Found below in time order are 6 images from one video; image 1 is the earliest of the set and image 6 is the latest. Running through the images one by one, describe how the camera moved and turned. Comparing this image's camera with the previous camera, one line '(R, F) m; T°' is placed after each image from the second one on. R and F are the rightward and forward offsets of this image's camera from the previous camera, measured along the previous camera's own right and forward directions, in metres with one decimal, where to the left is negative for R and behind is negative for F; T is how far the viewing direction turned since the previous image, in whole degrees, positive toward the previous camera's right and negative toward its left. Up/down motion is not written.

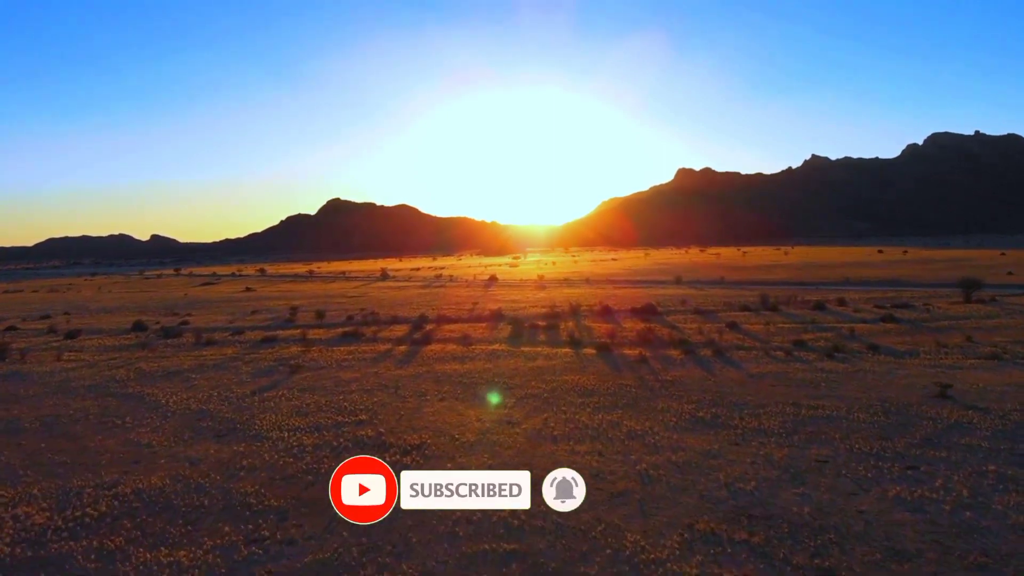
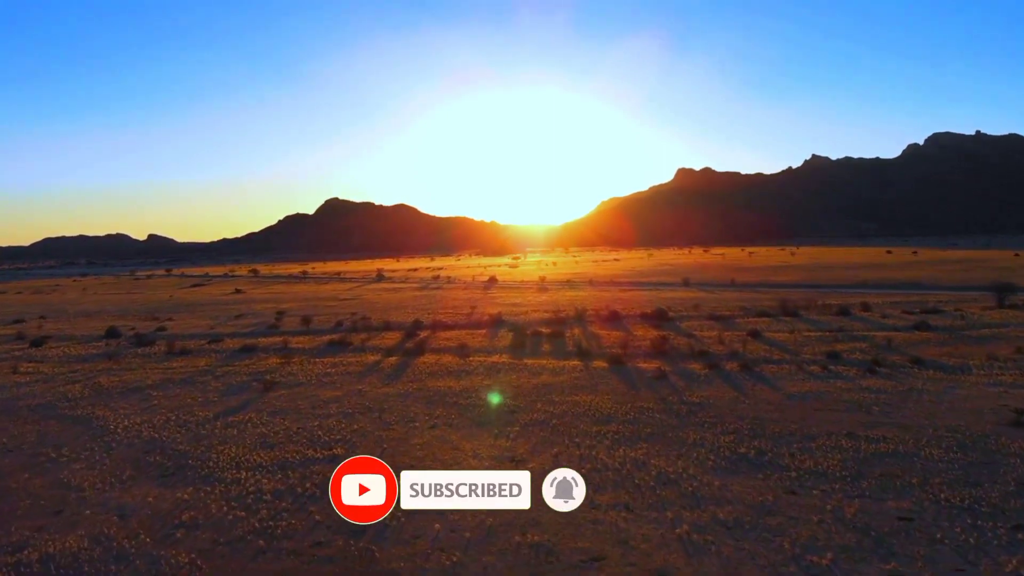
(-0.1, +3.2) m; 0°
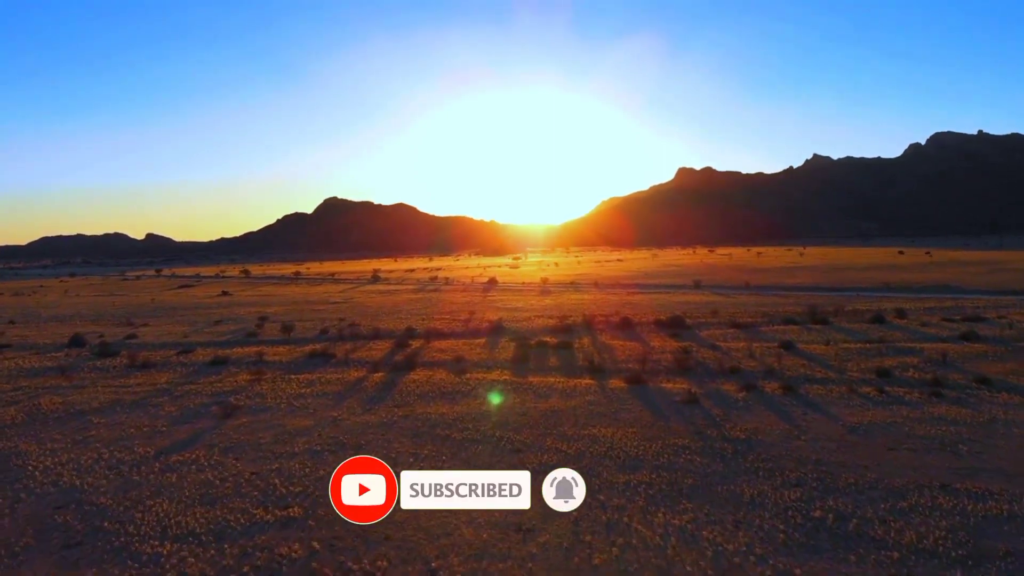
(-0.1, +3.7) m; 0°
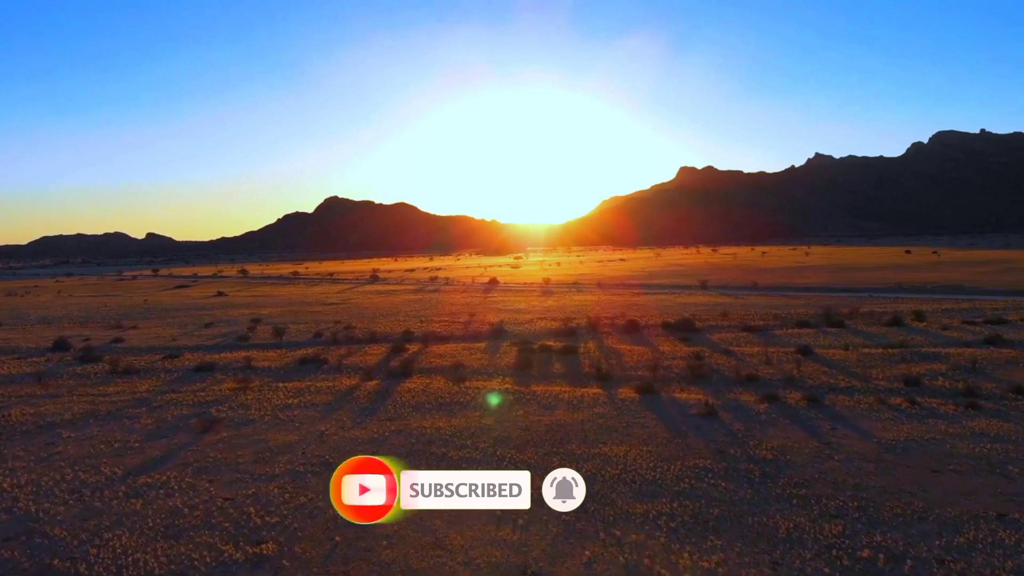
(0.0, +1.6) m; 0°
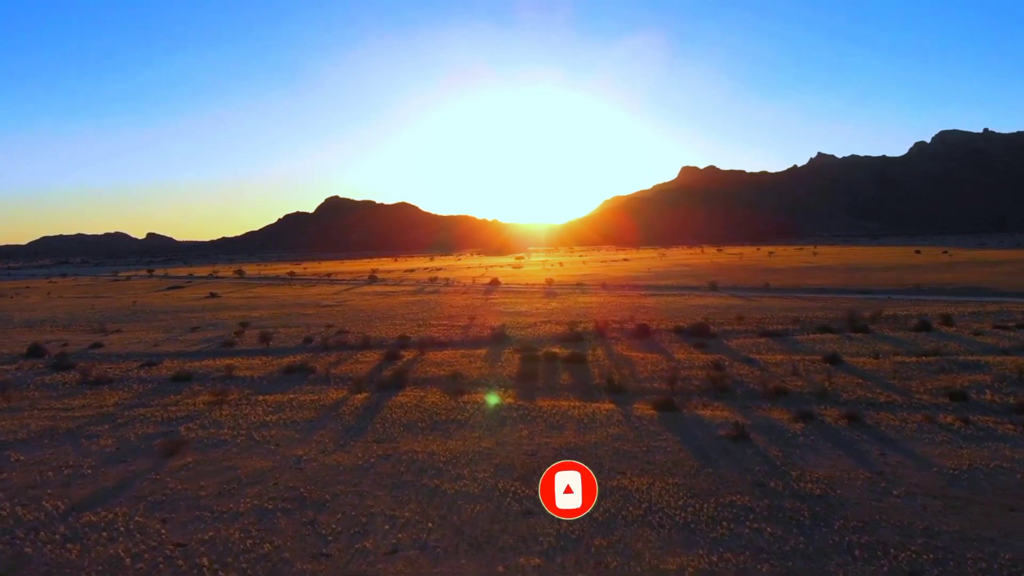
(0.0, +2.2) m; 0°
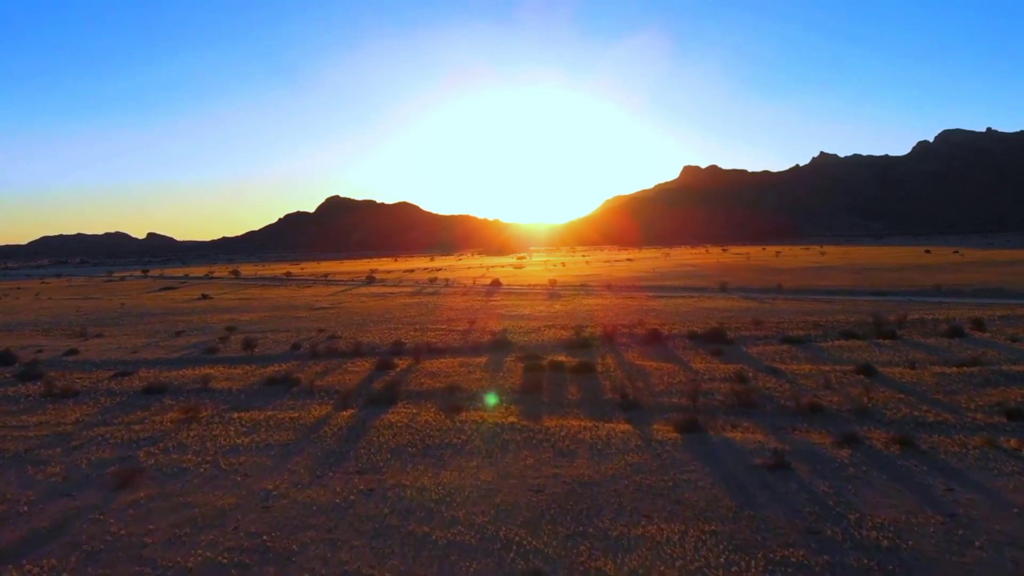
(0.0, +2.2) m; 0°
